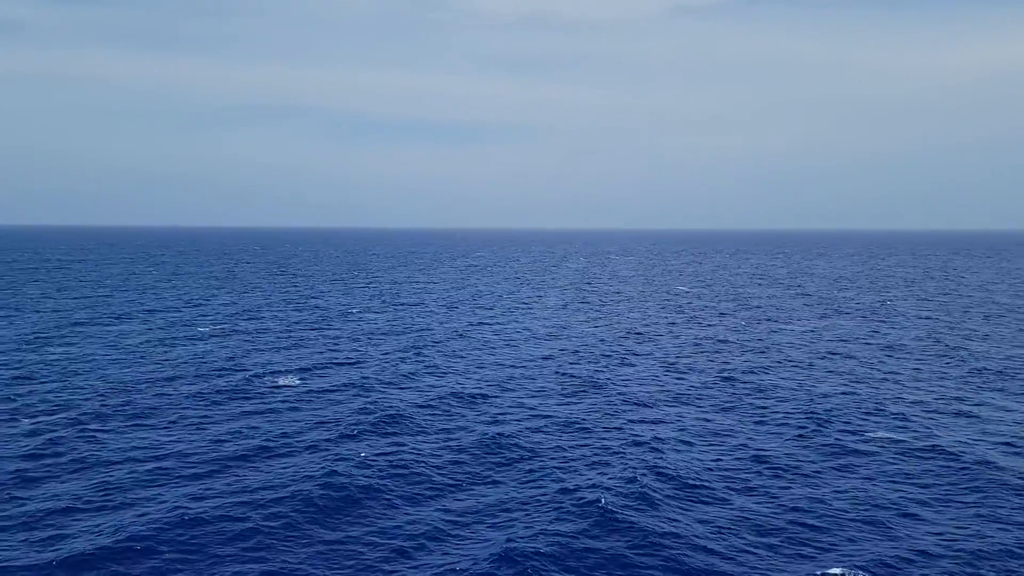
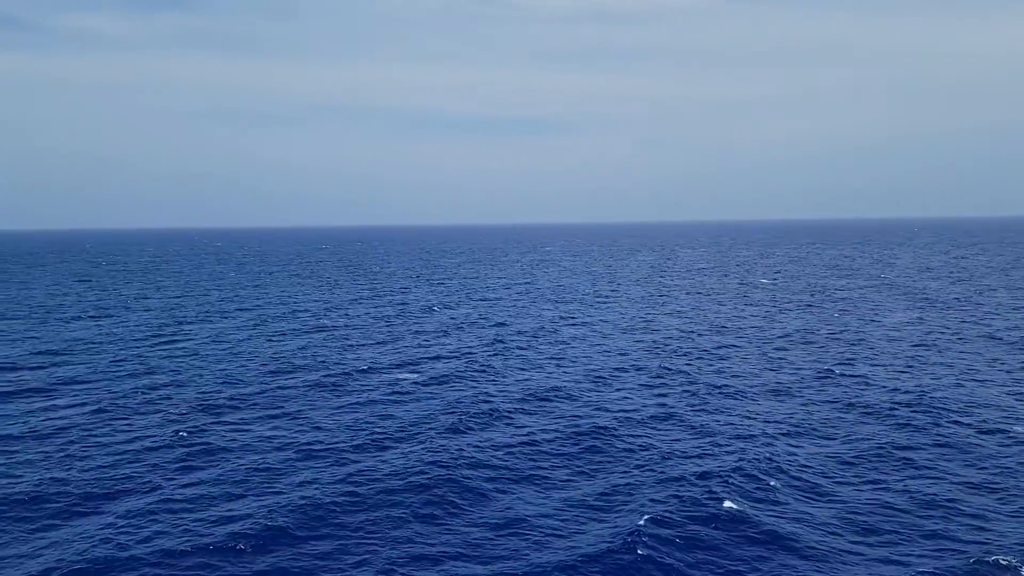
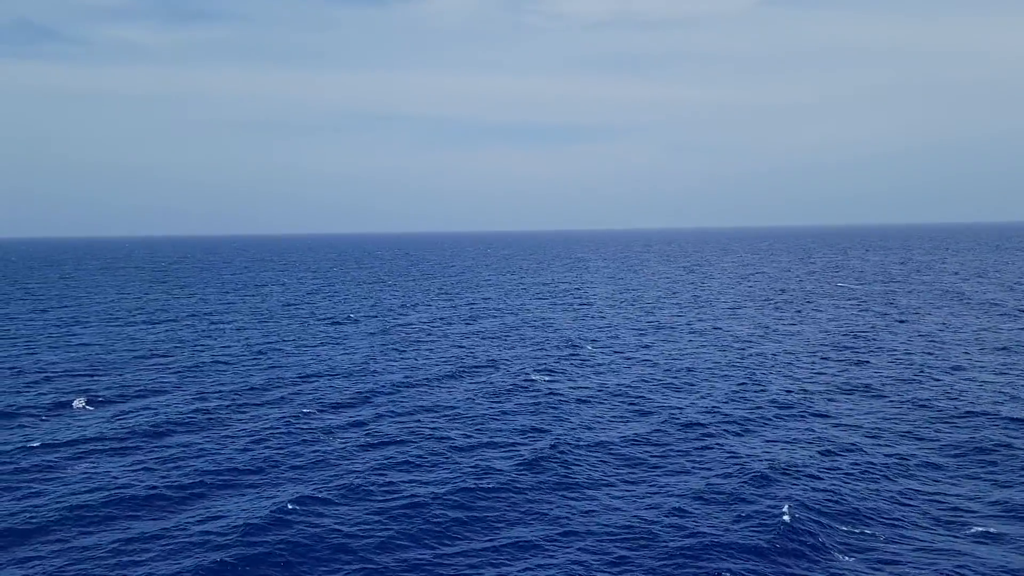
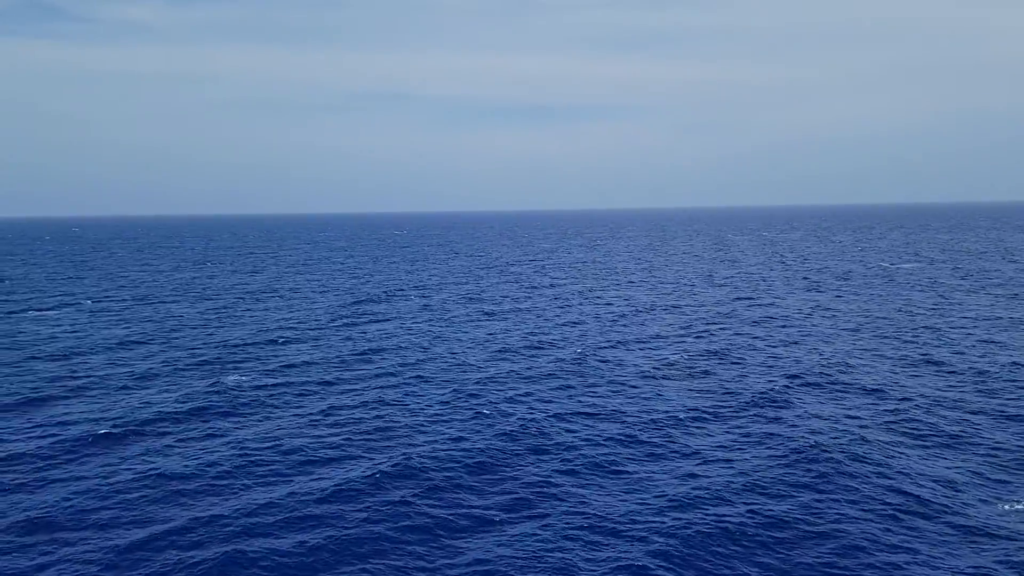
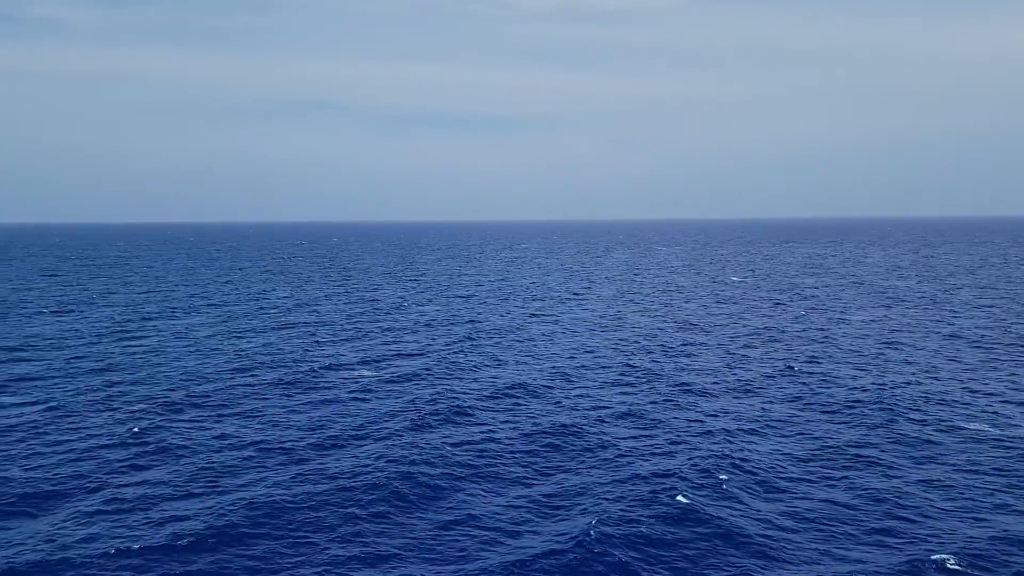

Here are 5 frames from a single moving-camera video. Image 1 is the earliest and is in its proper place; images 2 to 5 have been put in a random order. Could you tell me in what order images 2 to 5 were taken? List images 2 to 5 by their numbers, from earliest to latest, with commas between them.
5, 2, 3, 4
